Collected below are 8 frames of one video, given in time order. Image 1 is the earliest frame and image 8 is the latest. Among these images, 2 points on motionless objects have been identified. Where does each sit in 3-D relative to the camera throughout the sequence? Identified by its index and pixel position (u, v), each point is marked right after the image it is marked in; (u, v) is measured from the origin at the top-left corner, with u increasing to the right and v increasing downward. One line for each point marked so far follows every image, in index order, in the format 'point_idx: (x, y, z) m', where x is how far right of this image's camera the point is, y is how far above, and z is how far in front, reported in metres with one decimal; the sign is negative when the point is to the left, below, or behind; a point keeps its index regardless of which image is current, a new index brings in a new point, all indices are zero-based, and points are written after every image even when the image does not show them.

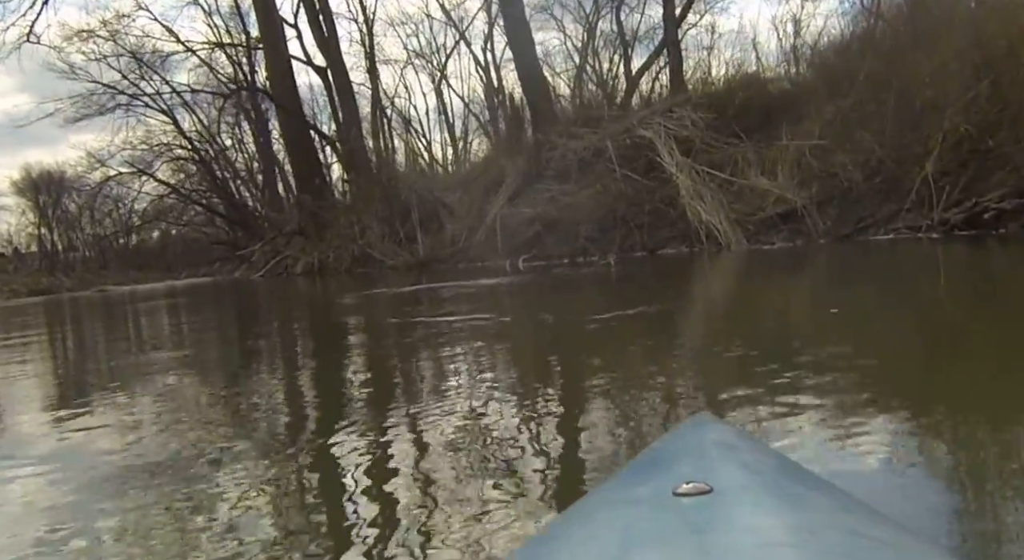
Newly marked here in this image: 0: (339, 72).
0: (-2.9, +3.4, +16.0) m
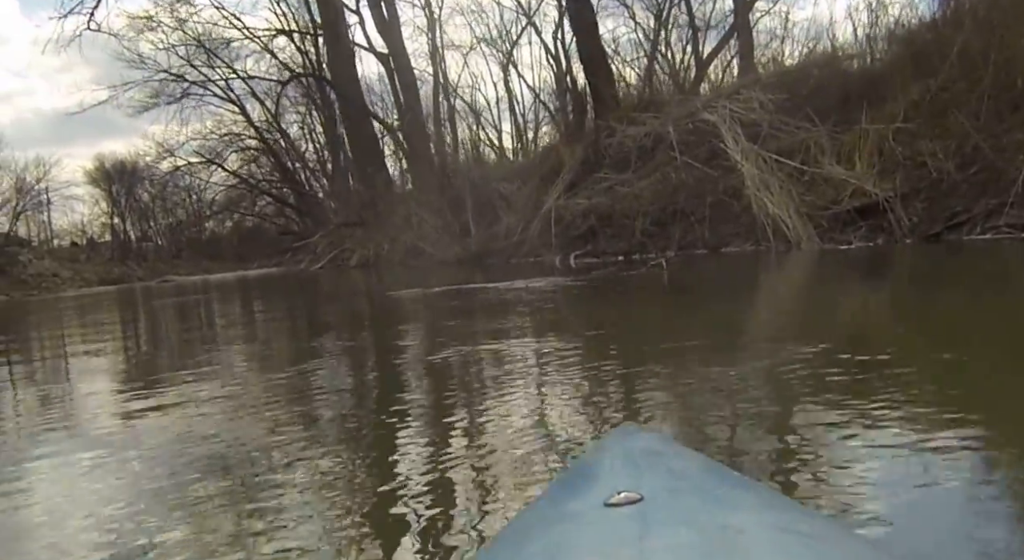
0: (-1.9, +3.5, +15.8) m
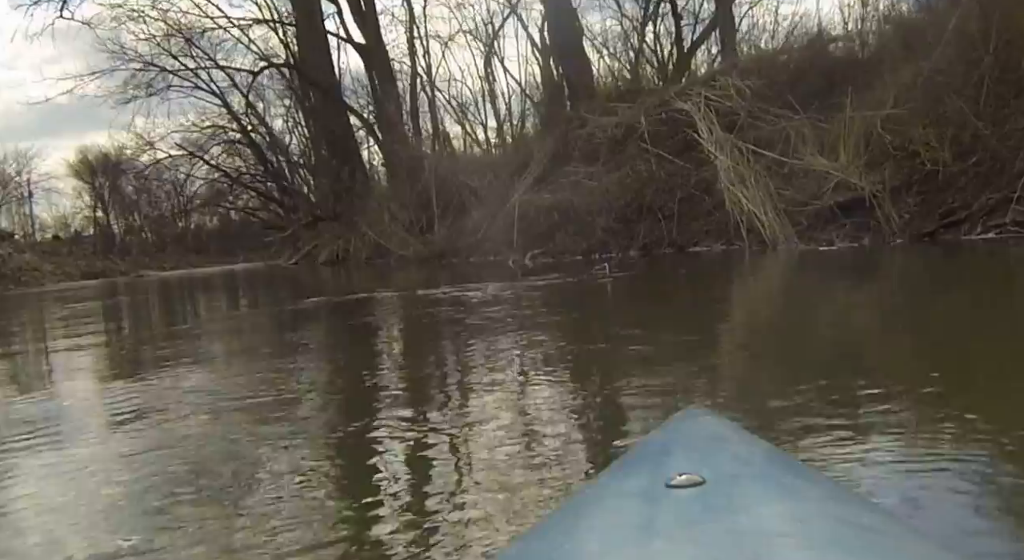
0: (-2.2, +3.5, +15.4) m
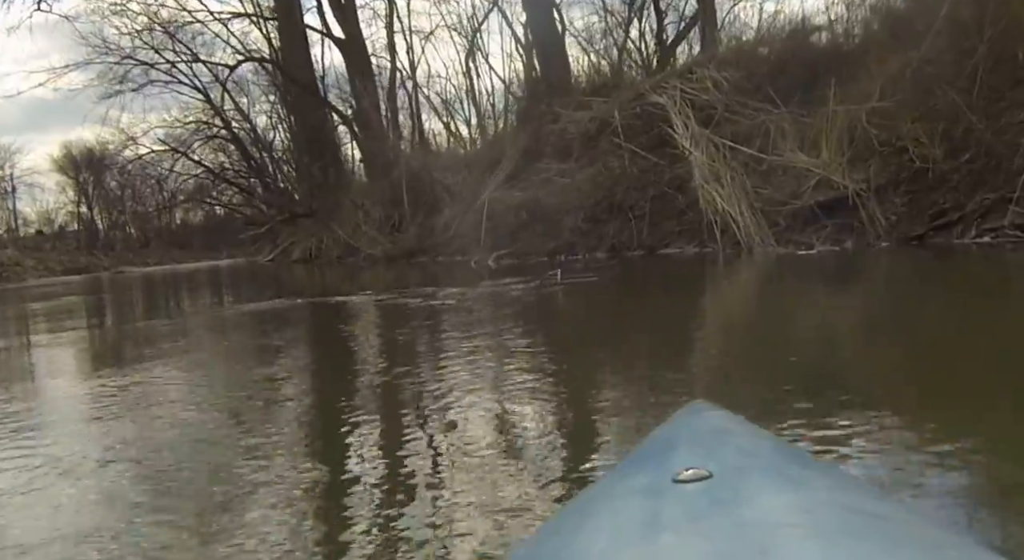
0: (-2.5, +3.6, +15.1) m
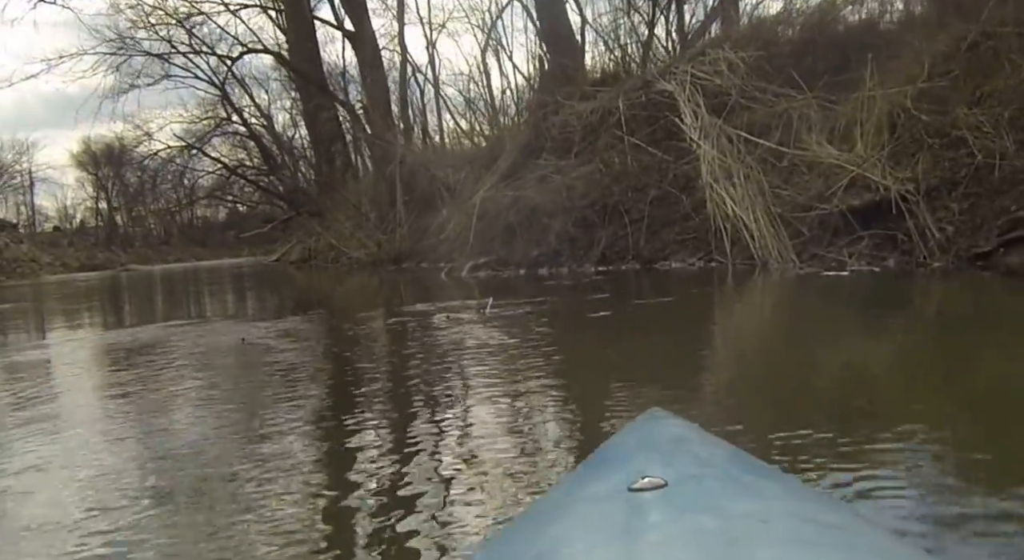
0: (-2.3, +3.6, +14.6) m
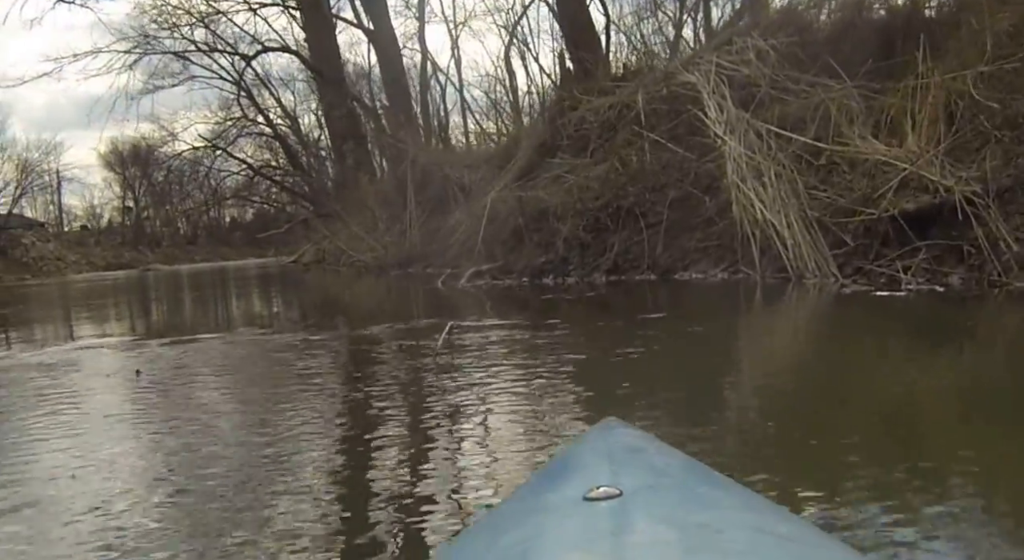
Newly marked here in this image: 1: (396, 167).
0: (-2.0, +3.5, +14.4) m
1: (-1.5, +1.5, +13.3) m
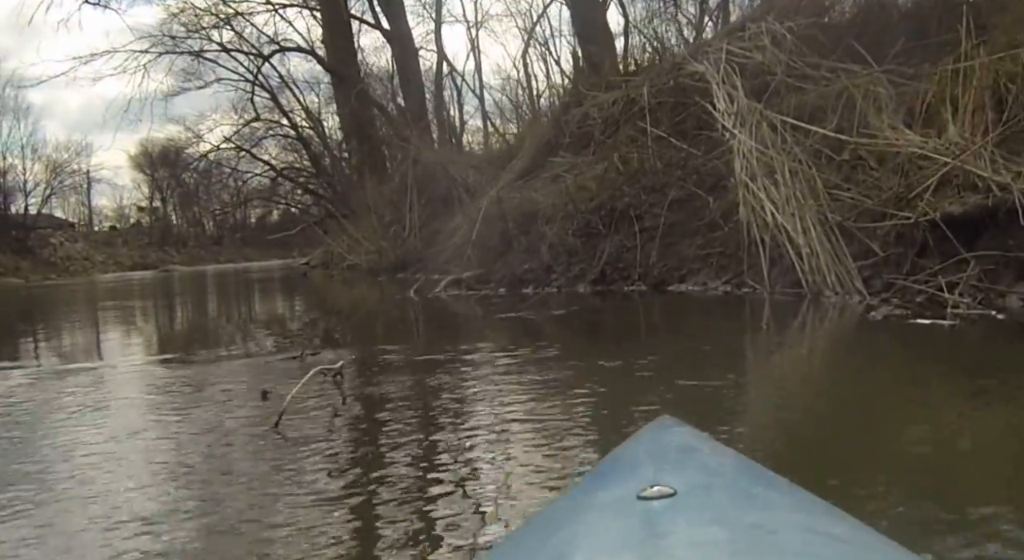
0: (-1.7, +3.5, +14.1) m
1: (-1.2, +1.5, +13.1) m
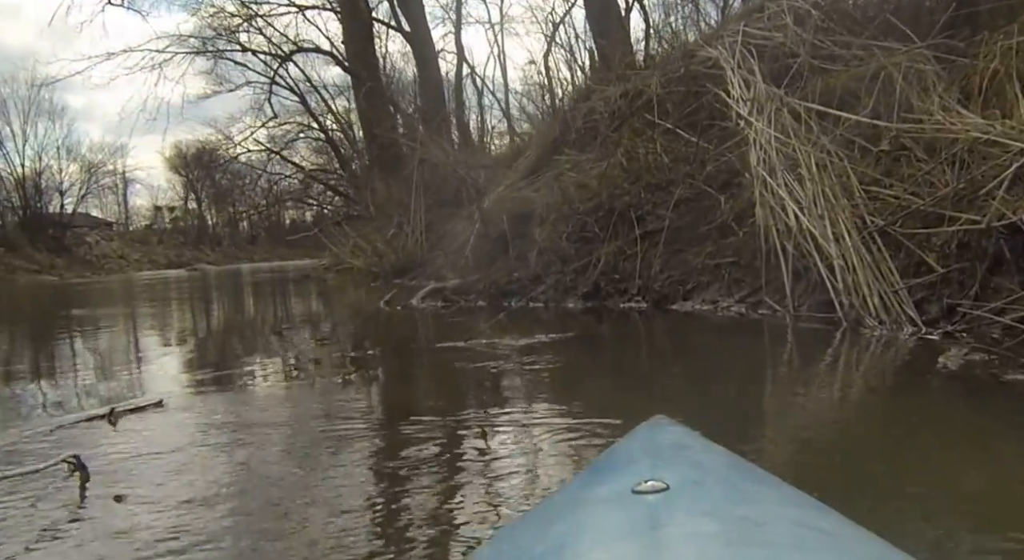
0: (-1.3, +3.5, +13.8) m
1: (-0.9, +1.5, +12.8) m
